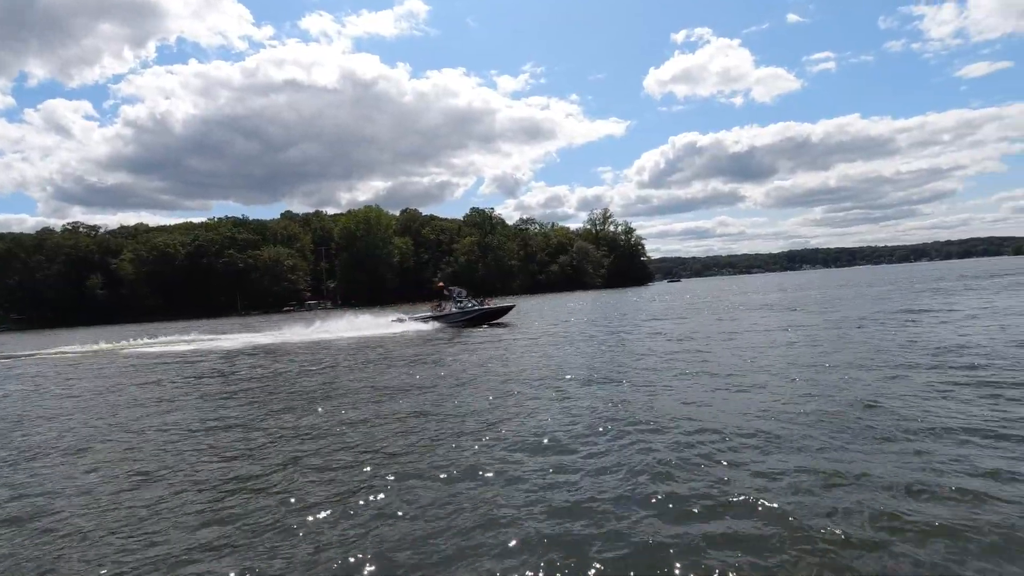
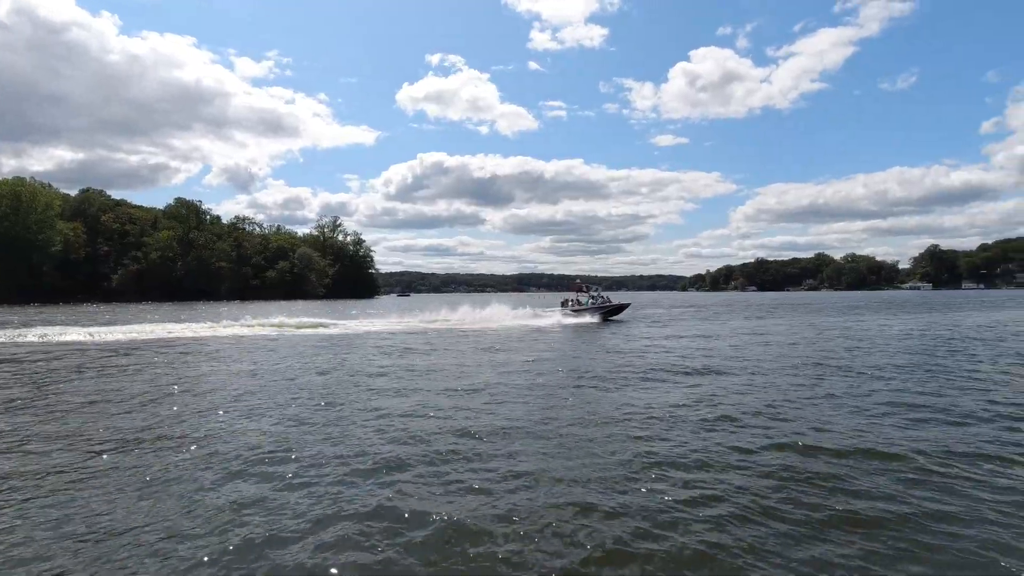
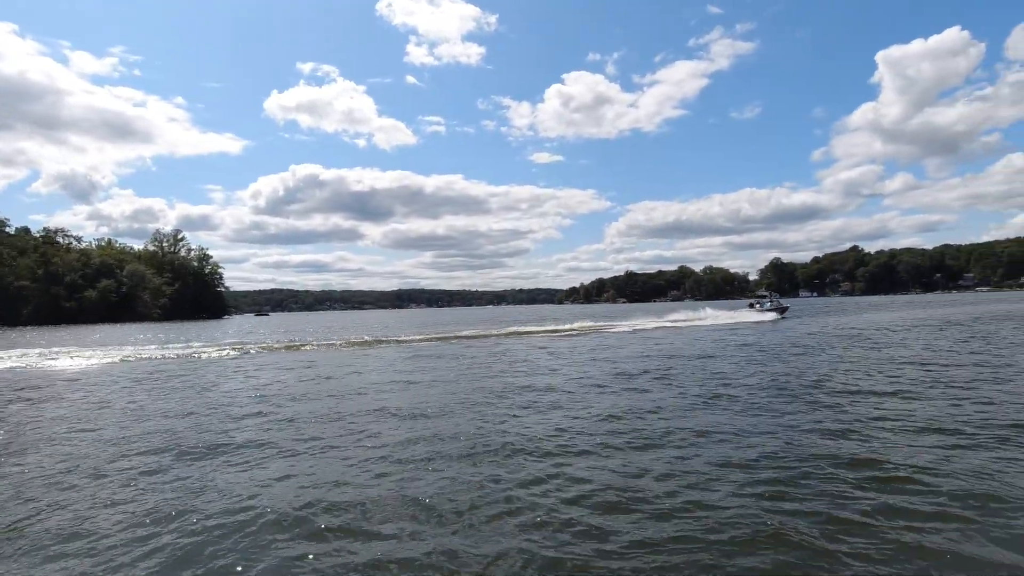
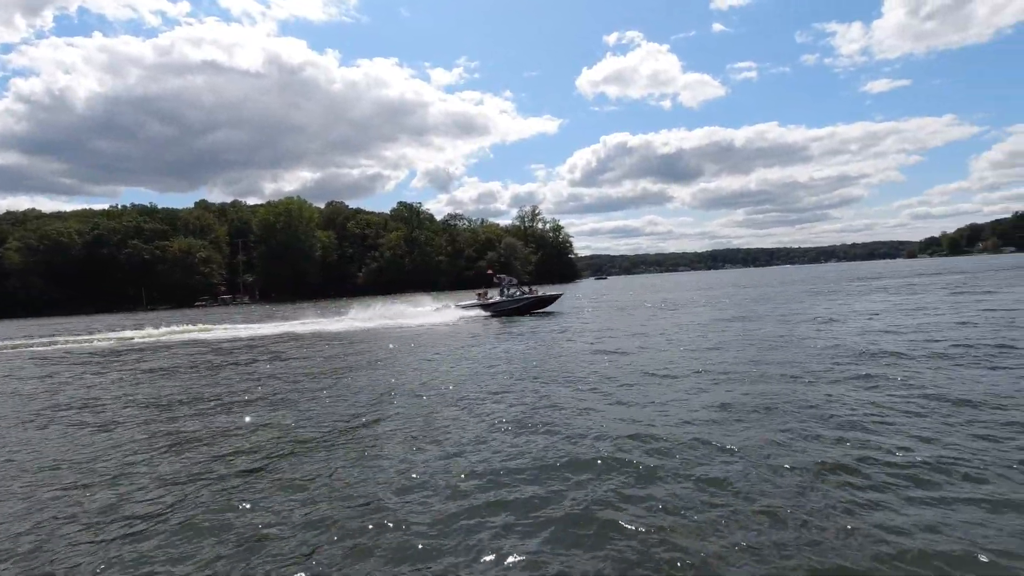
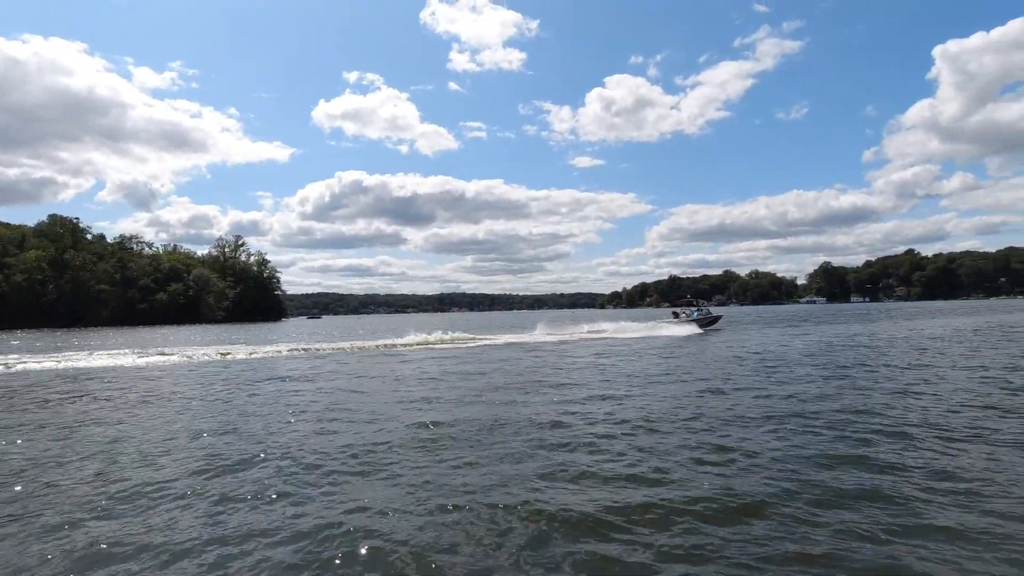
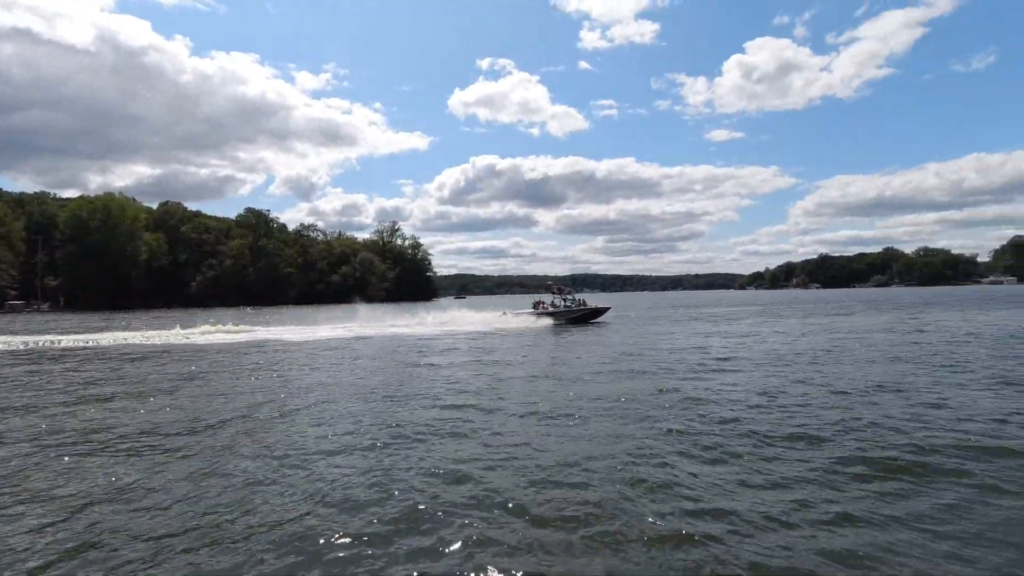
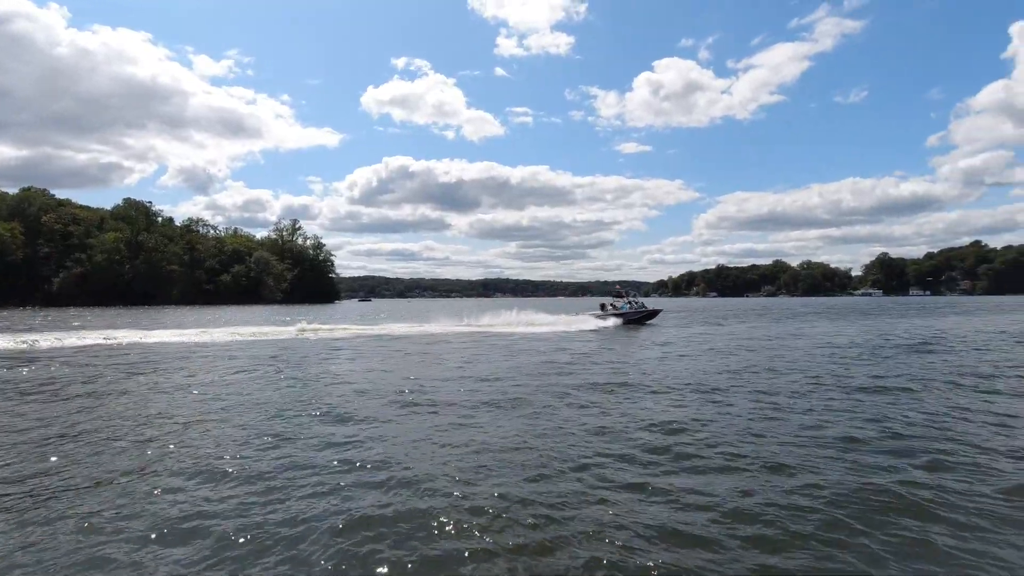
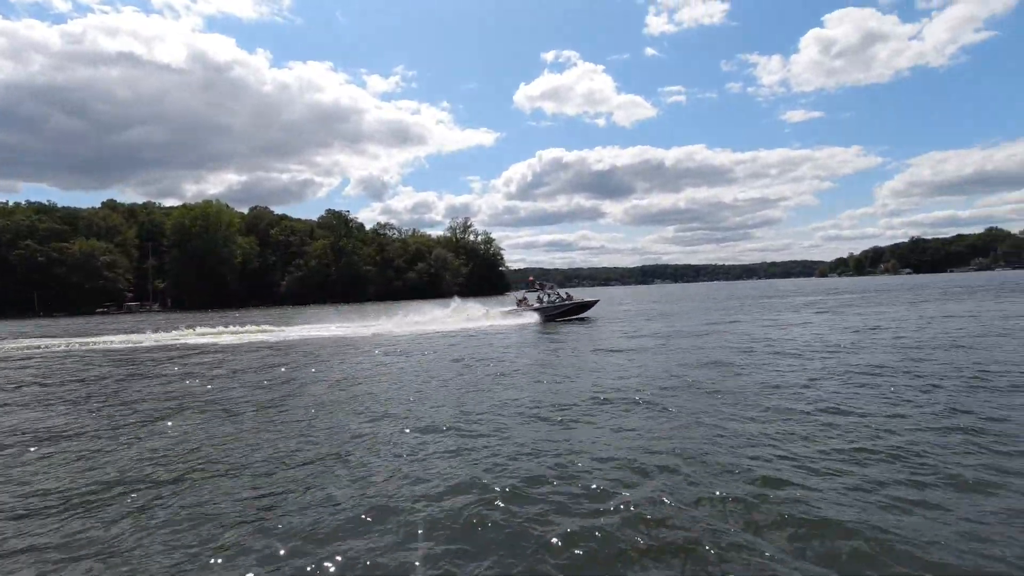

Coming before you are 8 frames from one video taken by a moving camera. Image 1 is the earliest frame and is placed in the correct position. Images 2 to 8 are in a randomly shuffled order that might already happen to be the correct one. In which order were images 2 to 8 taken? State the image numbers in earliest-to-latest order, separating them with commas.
4, 8, 6, 2, 7, 5, 3
